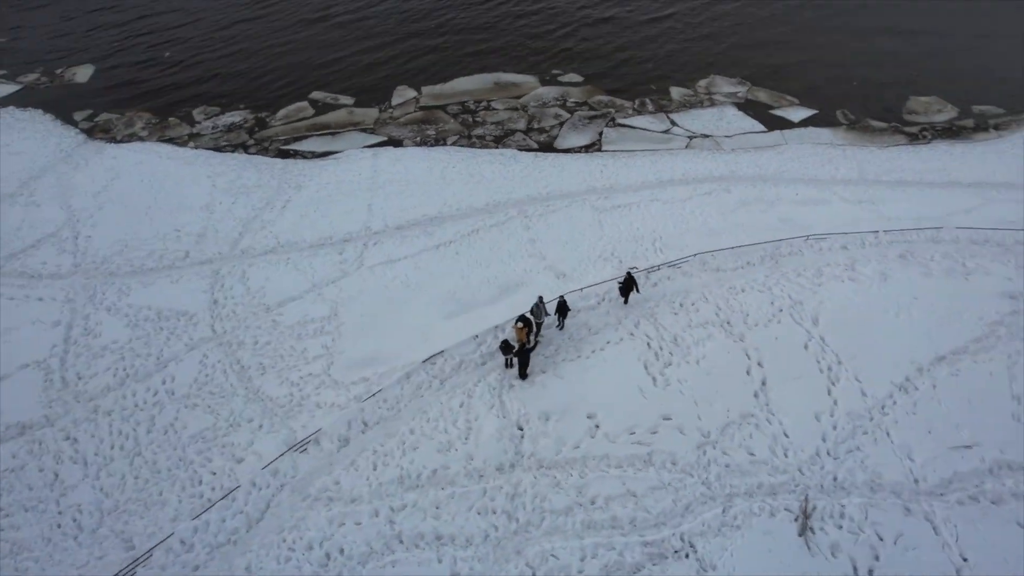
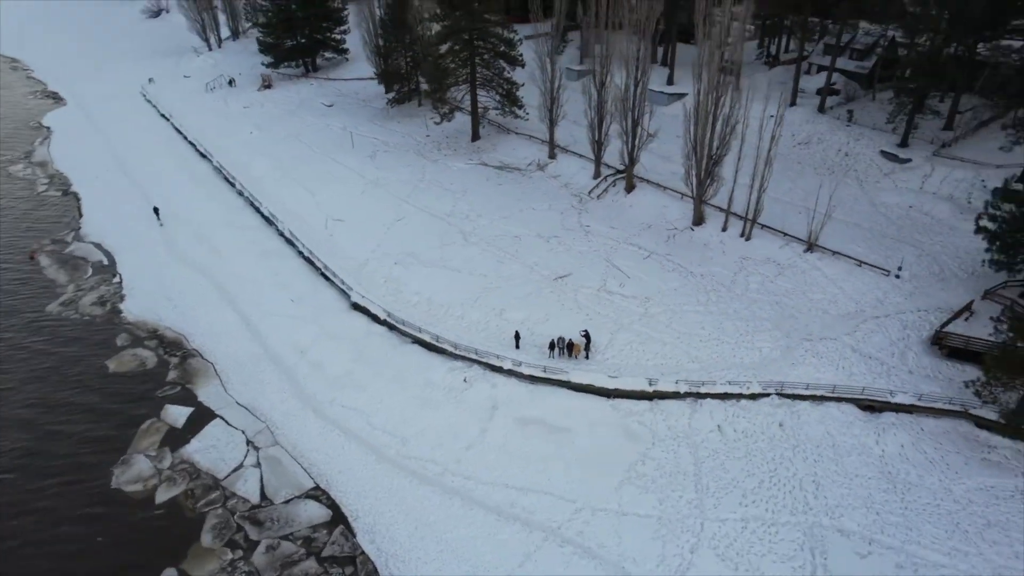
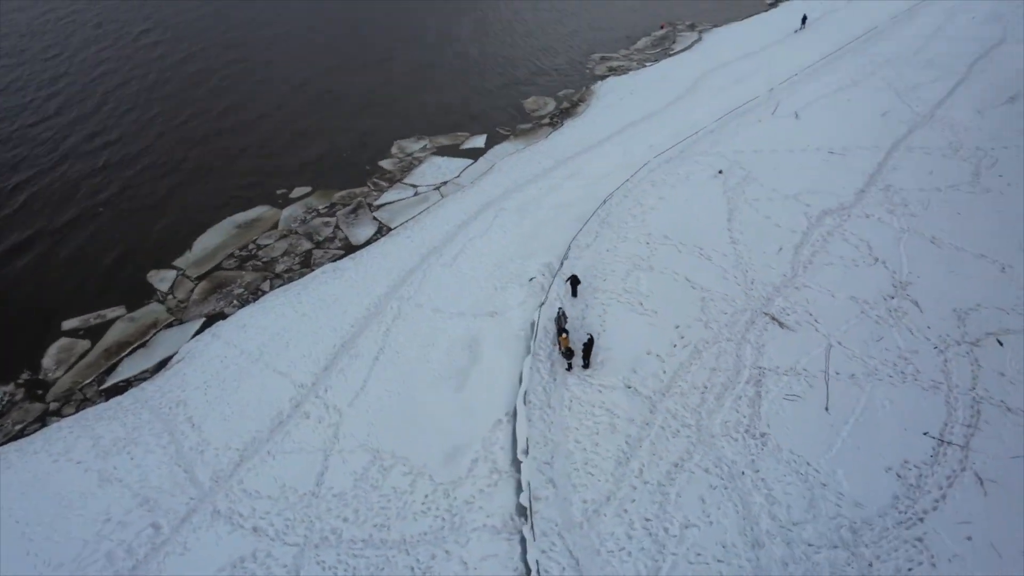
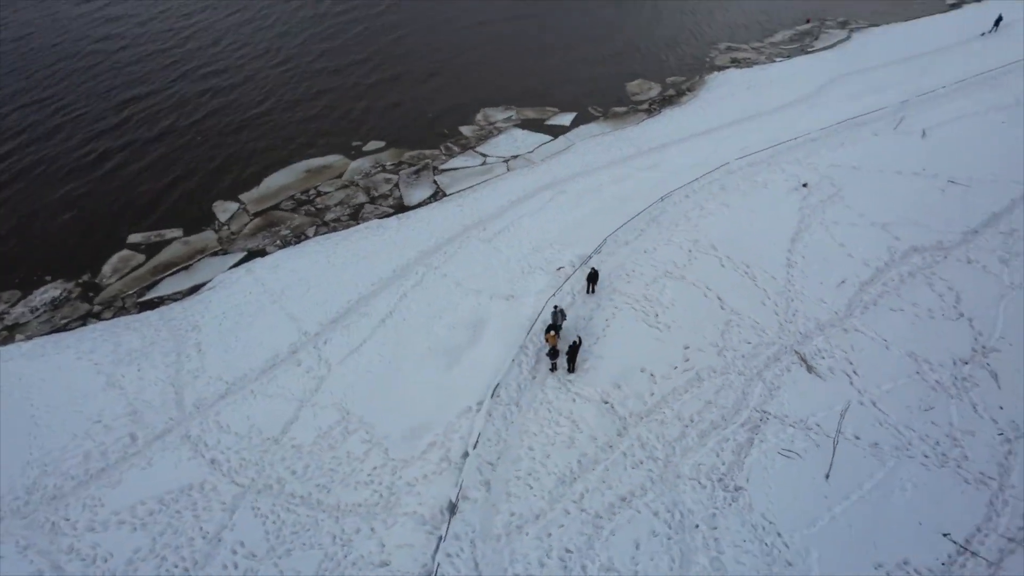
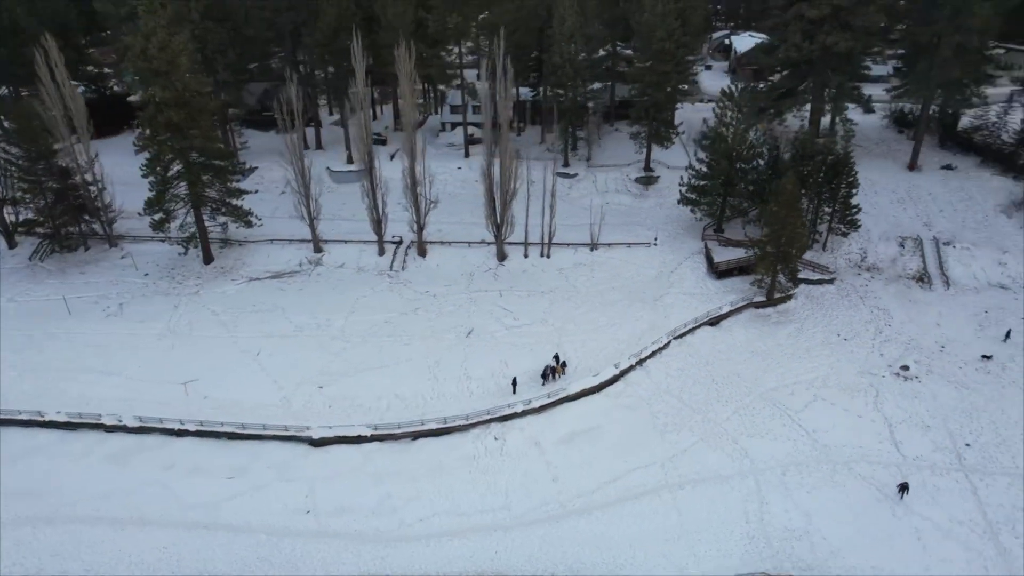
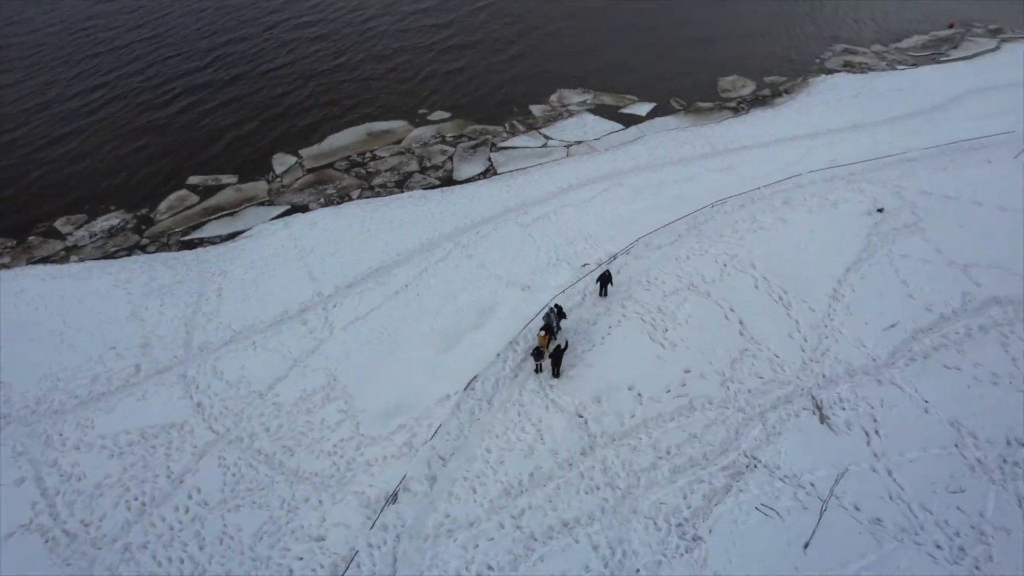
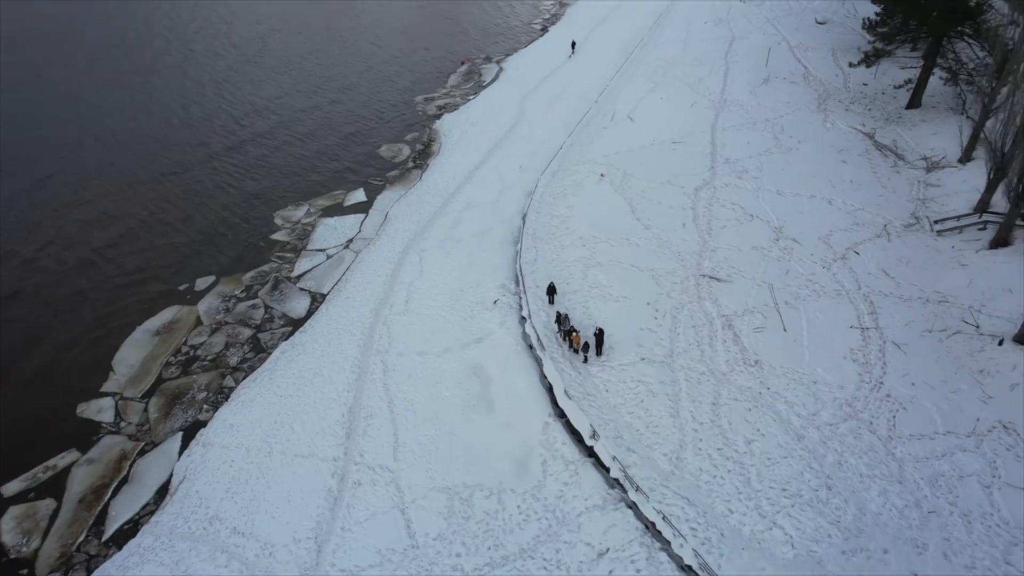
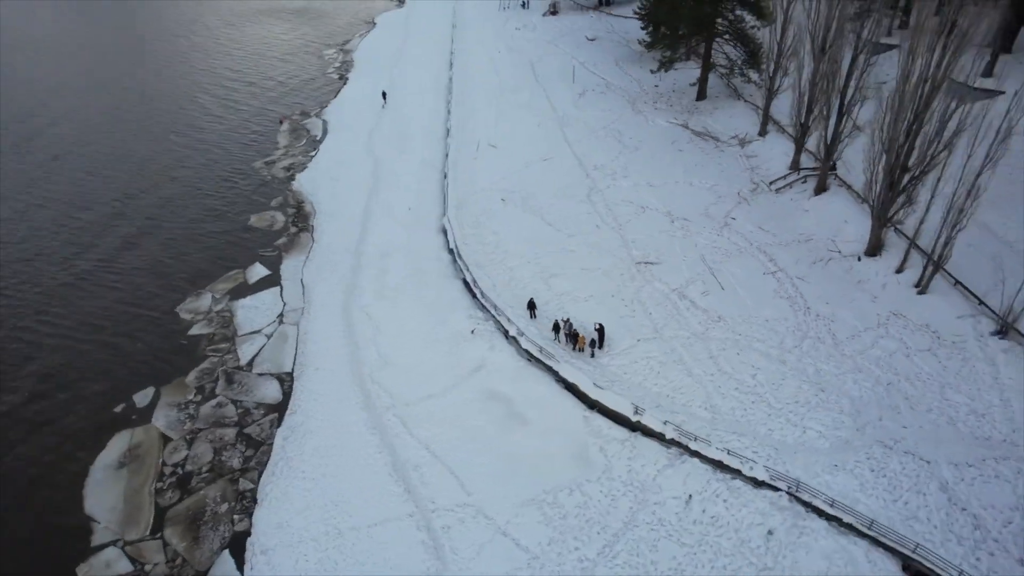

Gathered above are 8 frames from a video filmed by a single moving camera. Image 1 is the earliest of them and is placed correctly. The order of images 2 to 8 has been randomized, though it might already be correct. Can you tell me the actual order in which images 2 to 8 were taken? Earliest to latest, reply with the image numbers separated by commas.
6, 4, 3, 7, 8, 2, 5
